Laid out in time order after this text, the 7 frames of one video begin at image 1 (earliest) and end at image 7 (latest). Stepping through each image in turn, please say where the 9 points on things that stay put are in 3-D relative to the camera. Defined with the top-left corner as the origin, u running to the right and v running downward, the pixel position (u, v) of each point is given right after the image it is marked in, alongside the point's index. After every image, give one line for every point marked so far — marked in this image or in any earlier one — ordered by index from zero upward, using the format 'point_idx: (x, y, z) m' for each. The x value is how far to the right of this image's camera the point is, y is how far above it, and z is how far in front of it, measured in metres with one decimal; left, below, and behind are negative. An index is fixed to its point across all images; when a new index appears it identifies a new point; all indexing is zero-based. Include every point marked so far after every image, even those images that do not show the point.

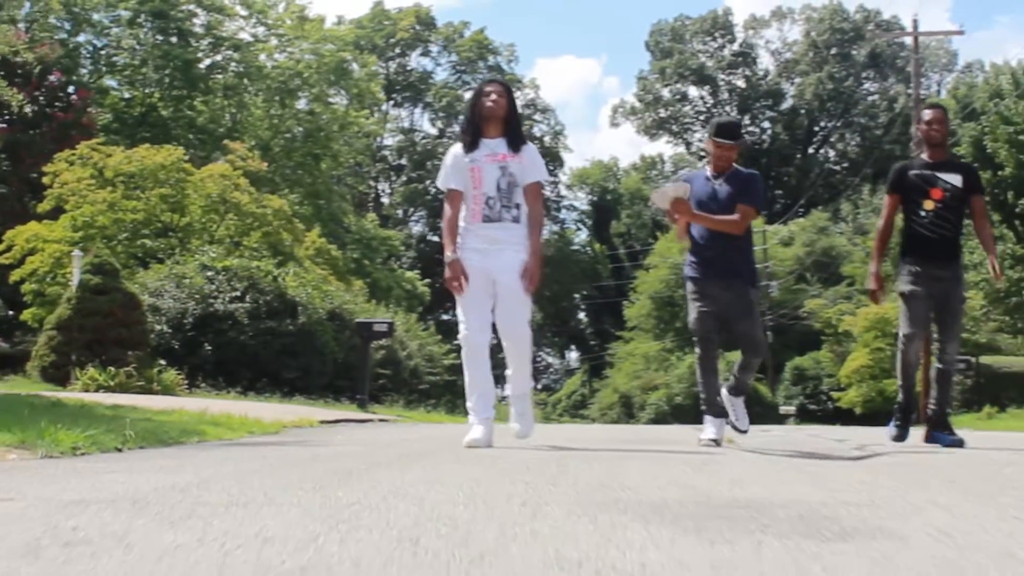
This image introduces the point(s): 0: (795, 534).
0: (+0.6, -0.6, +2.8) m
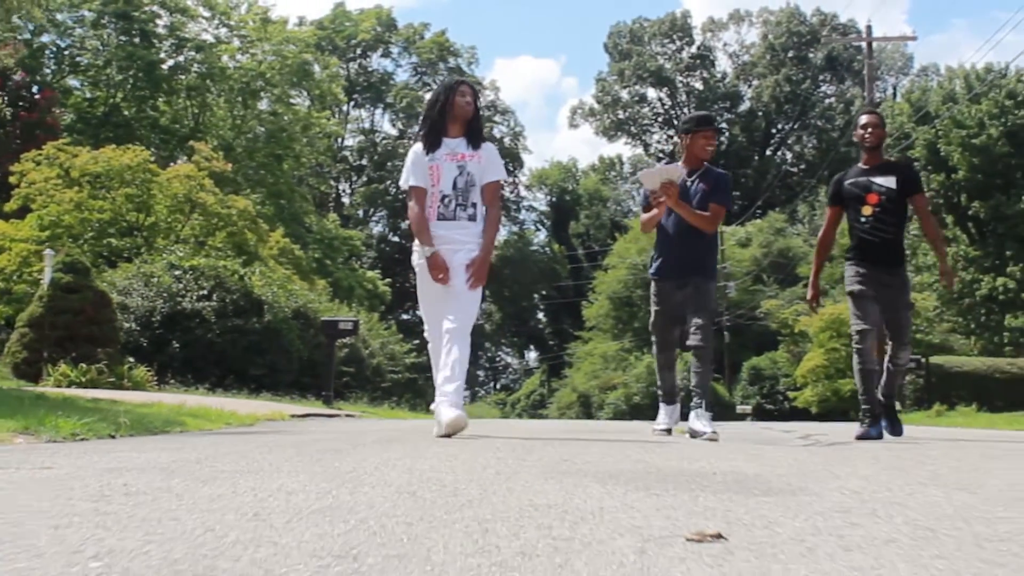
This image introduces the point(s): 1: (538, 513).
0: (+0.6, -0.5, +3.3) m
1: (+0.1, -0.5, +2.7) m
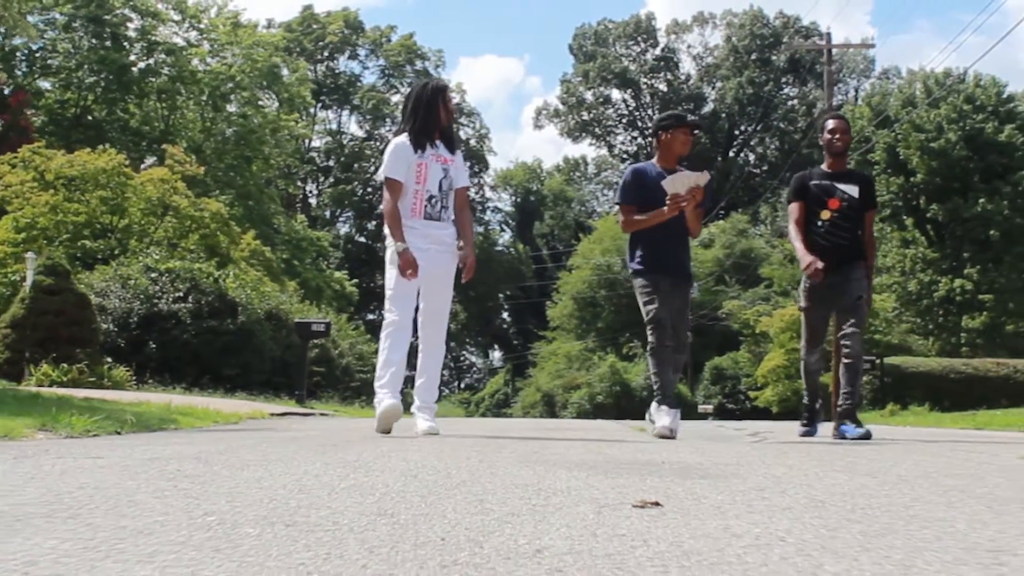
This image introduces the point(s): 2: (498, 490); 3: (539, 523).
0: (+0.5, -0.6, +4.0) m
1: (0.0, -0.5, +3.4) m
2: (0.0, -0.6, +3.4) m
3: (+0.1, -0.5, +2.6) m
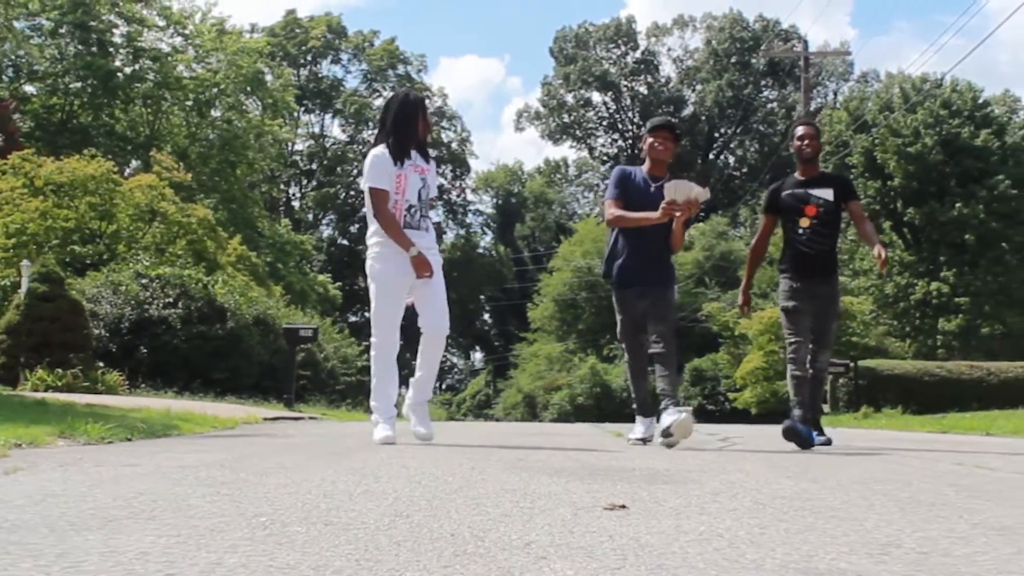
0: (+0.5, -0.7, +4.6) m
1: (0.0, -0.7, +4.0) m
2: (-0.1, -0.7, +4.0) m
3: (0.0, -0.6, +3.2) m
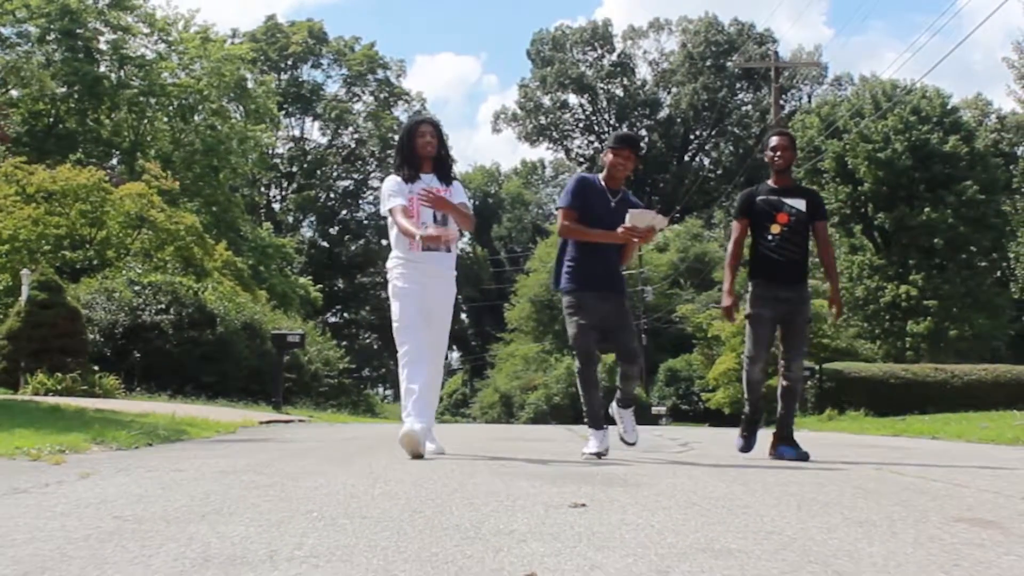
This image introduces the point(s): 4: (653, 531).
0: (+0.4, -0.9, +5.6) m
1: (-0.1, -0.8, +5.0) m
2: (-0.1, -0.8, +5.0) m
3: (0.0, -0.8, +4.2) m
4: (+0.4, -0.7, +3.8) m
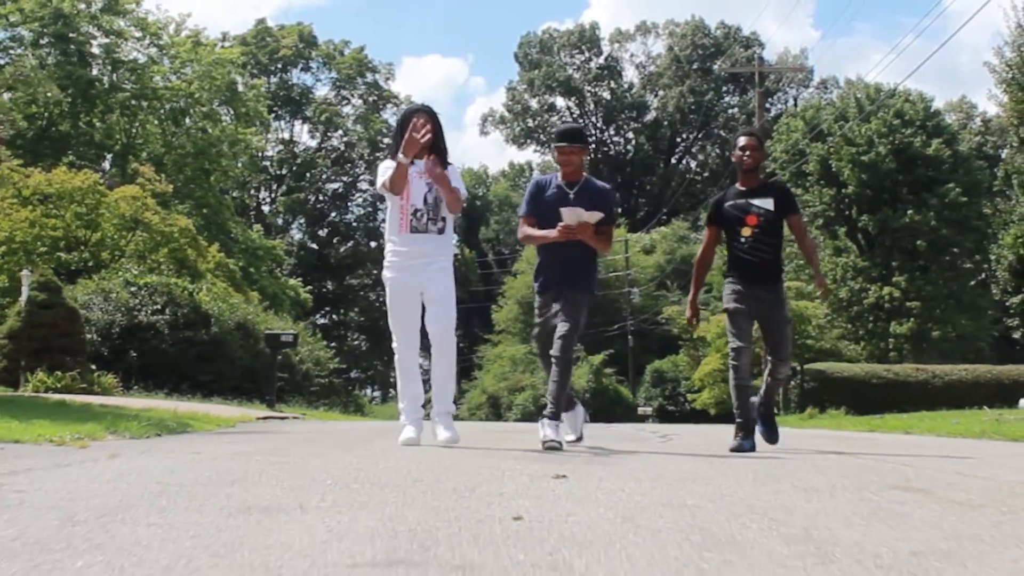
0: (+0.3, -0.9, +6.2) m
1: (-0.1, -0.8, +5.5) m
2: (-0.2, -0.8, +5.5) m
3: (0.0, -0.8, +4.8) m
4: (+0.4, -0.7, +4.4) m
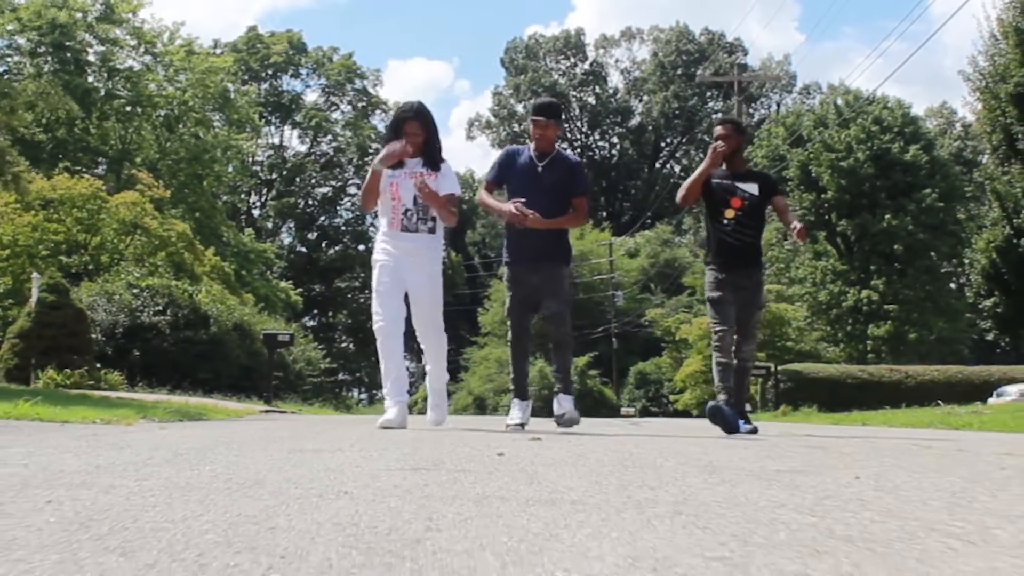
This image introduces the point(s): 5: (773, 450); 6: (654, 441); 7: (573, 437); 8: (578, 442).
0: (+0.3, -0.9, +7.4) m
1: (-0.2, -0.8, +6.7) m
2: (-0.3, -0.8, +6.7) m
3: (-0.1, -0.8, +5.9) m
4: (+0.3, -0.7, +5.6) m
5: (+1.1, -0.7, +5.3) m
6: (+0.8, -0.8, +6.5) m
7: (+0.4, -0.9, +7.0) m
8: (+0.3, -0.8, +6.1) m
